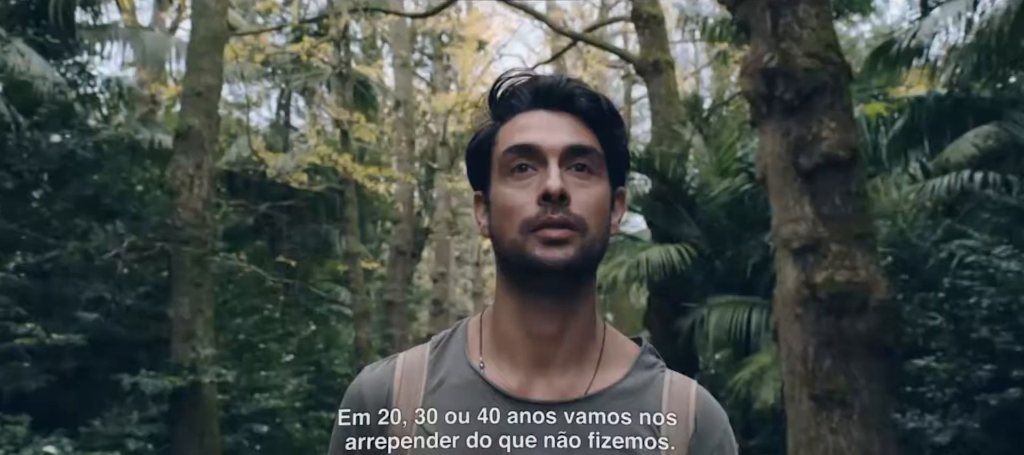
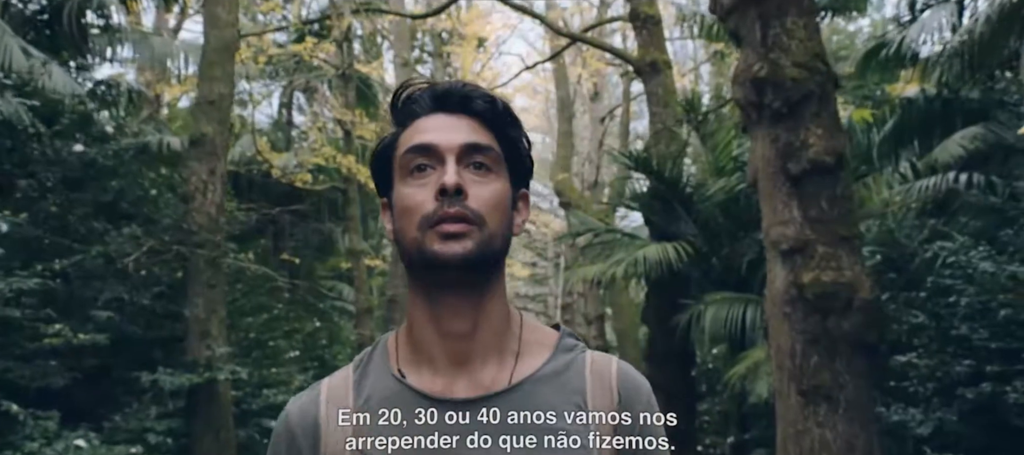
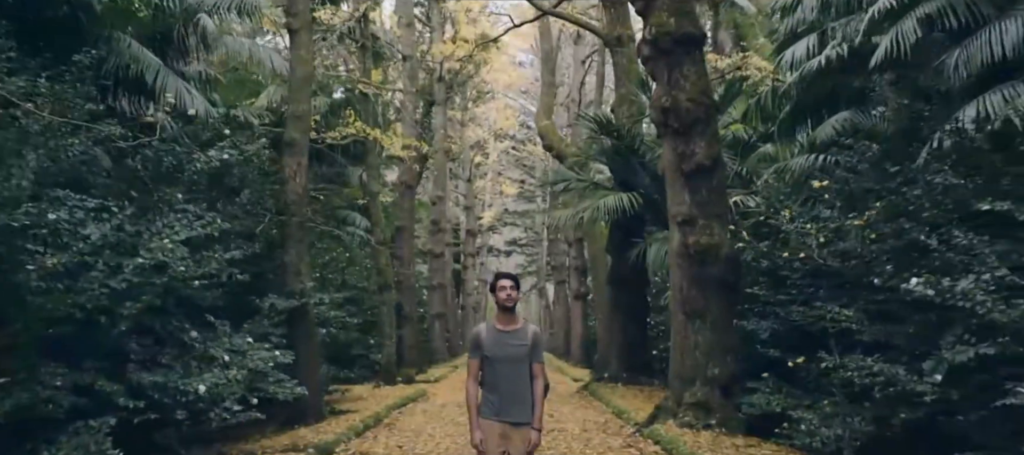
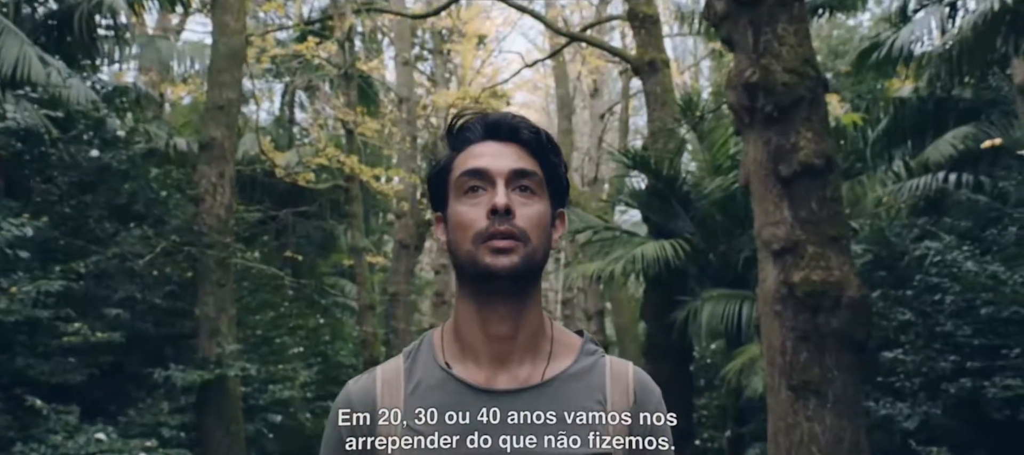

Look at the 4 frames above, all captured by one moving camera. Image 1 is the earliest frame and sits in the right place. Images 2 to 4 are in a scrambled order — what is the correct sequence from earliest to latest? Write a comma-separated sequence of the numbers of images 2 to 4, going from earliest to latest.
2, 4, 3
